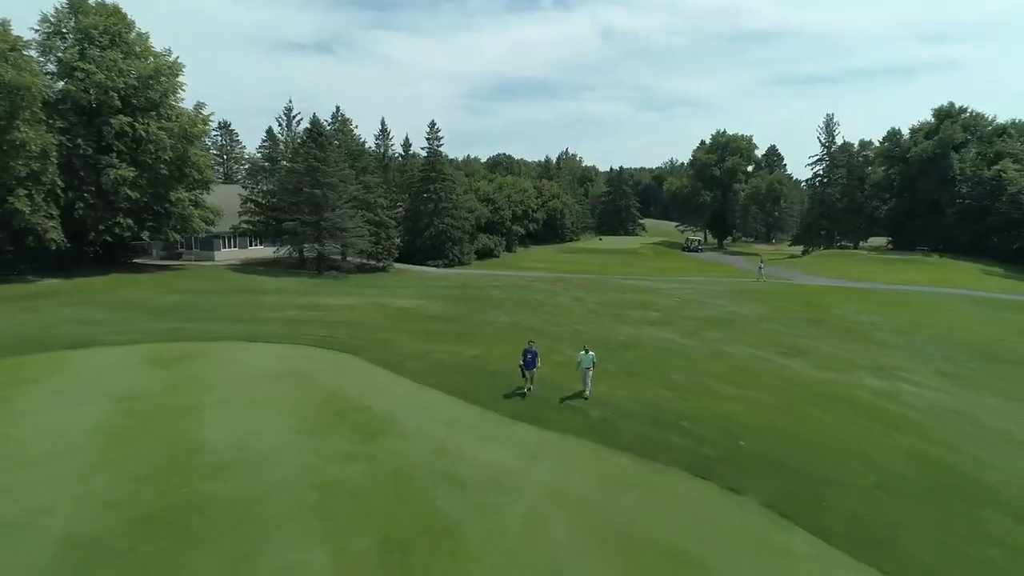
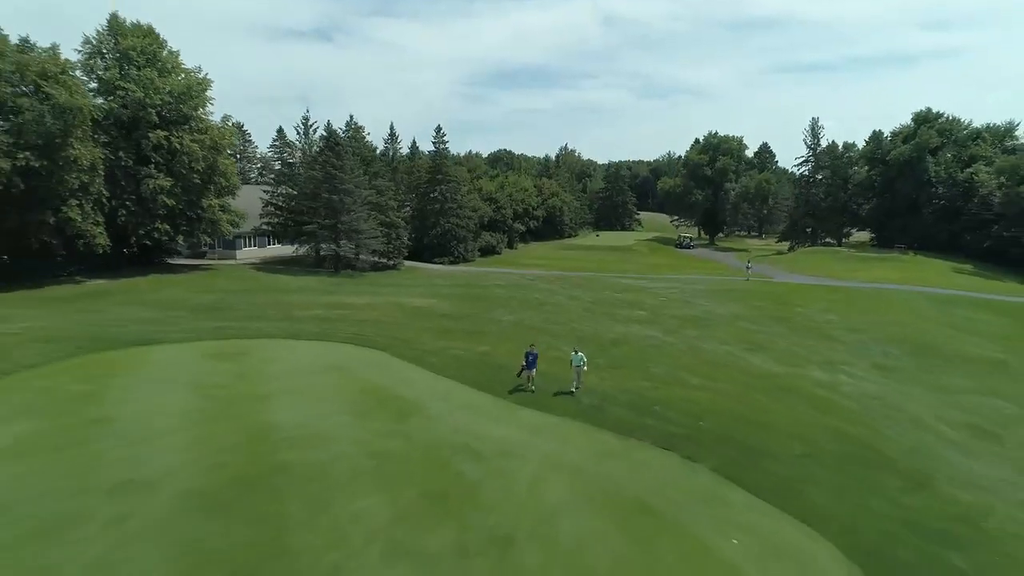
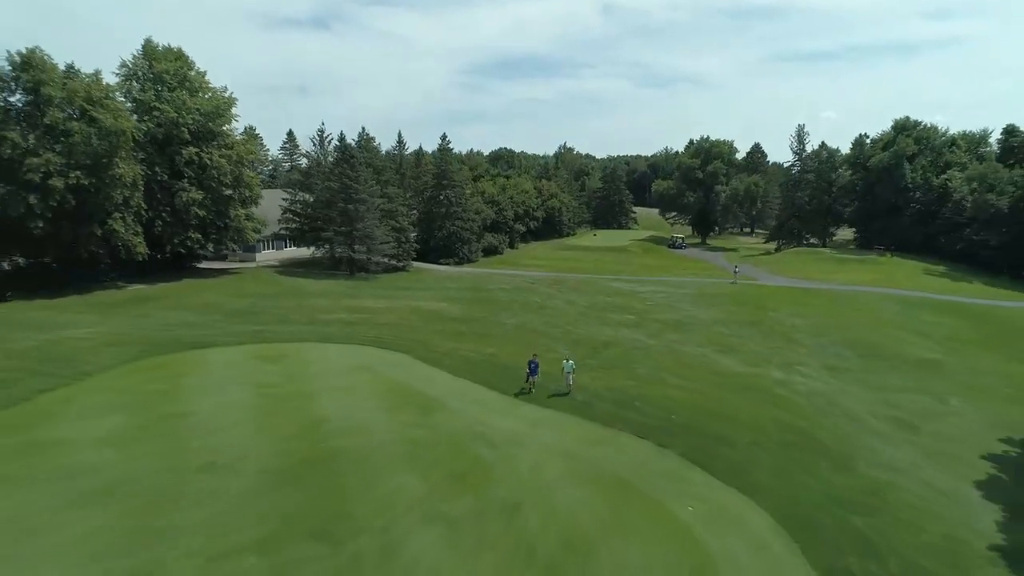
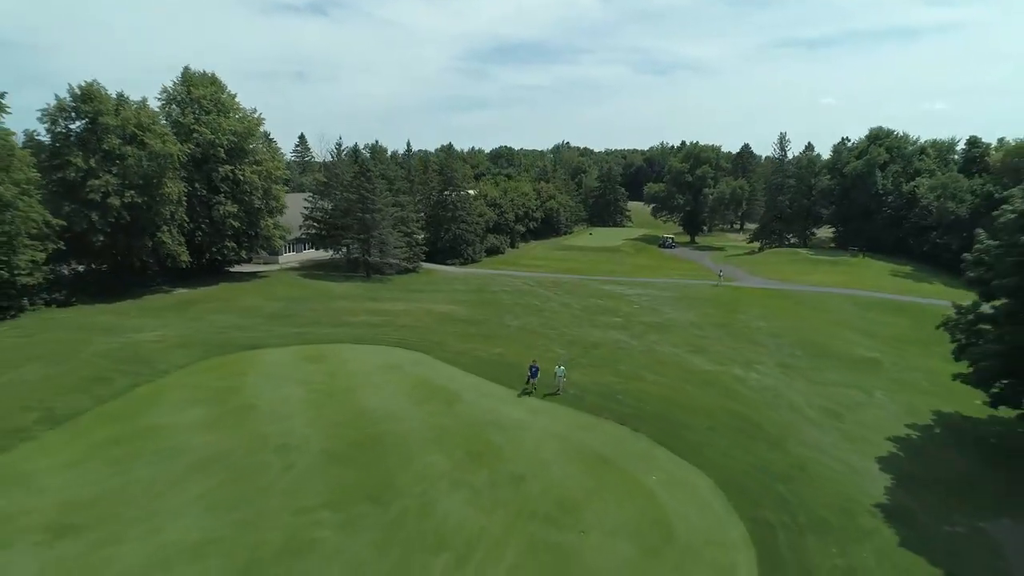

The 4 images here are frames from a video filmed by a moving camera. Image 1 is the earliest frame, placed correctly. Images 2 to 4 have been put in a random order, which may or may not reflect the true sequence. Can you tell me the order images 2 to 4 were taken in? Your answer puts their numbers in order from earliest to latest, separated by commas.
2, 3, 4
